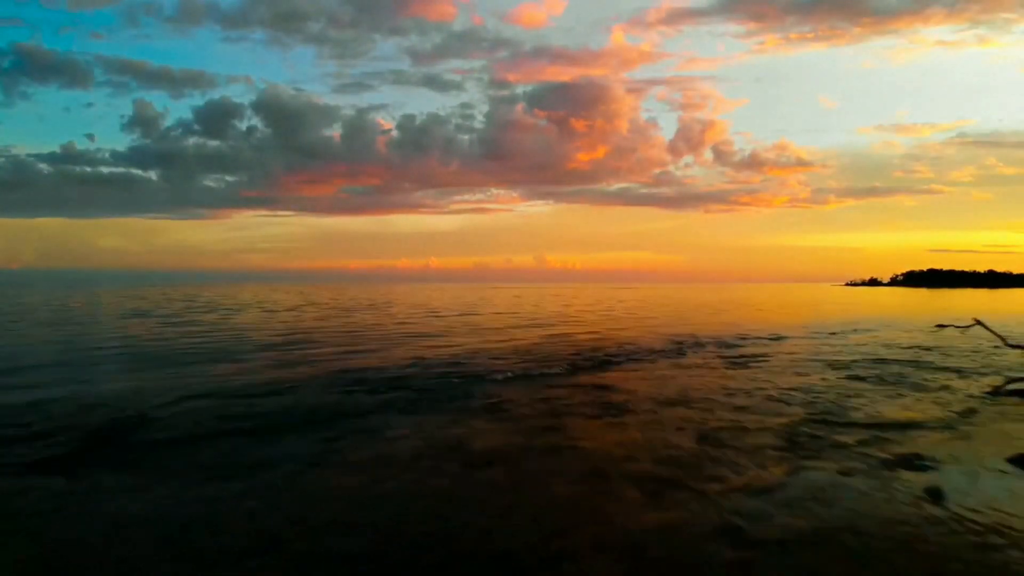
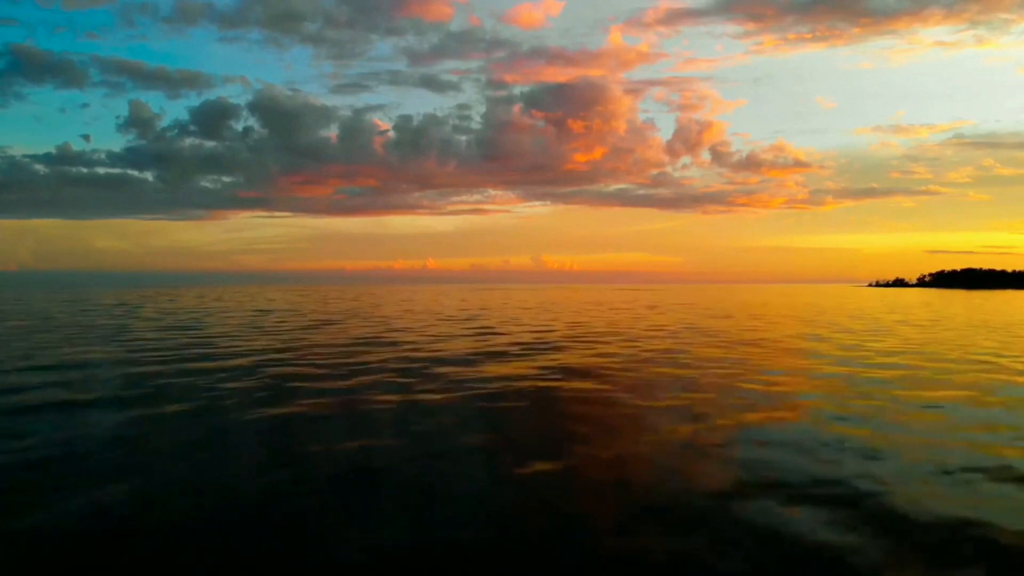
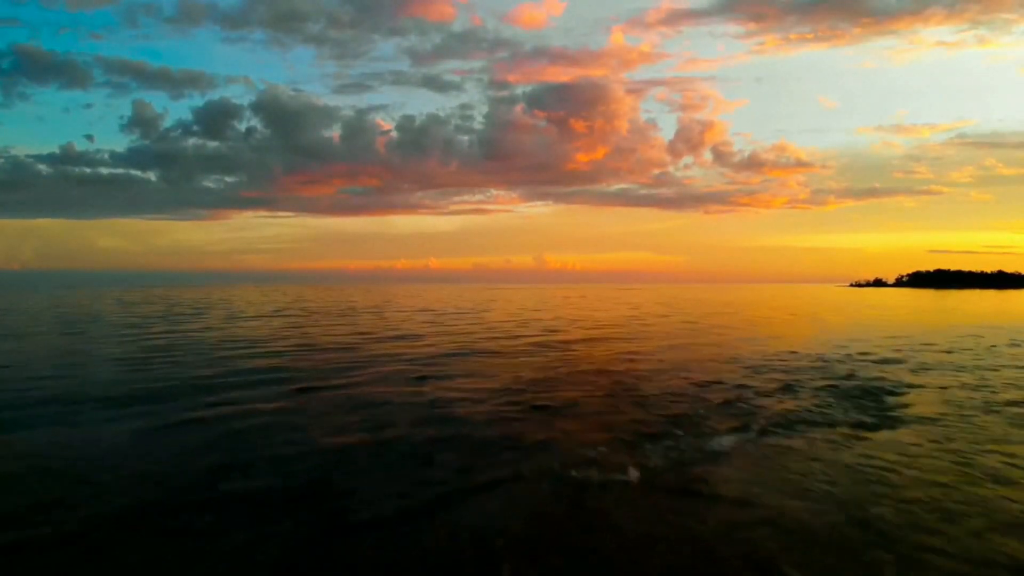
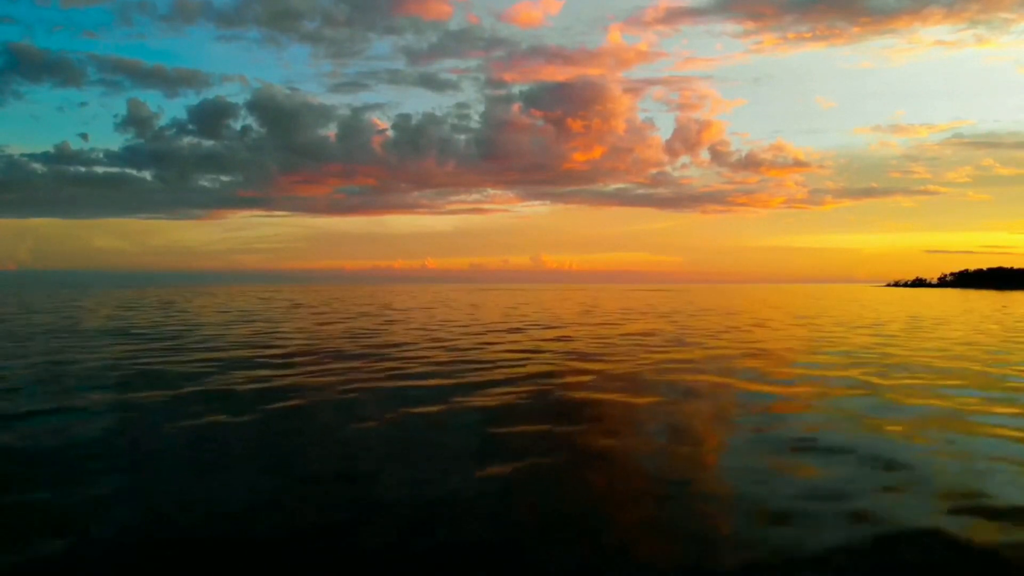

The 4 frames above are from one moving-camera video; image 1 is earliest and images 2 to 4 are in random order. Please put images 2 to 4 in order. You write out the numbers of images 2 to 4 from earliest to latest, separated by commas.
3, 2, 4
